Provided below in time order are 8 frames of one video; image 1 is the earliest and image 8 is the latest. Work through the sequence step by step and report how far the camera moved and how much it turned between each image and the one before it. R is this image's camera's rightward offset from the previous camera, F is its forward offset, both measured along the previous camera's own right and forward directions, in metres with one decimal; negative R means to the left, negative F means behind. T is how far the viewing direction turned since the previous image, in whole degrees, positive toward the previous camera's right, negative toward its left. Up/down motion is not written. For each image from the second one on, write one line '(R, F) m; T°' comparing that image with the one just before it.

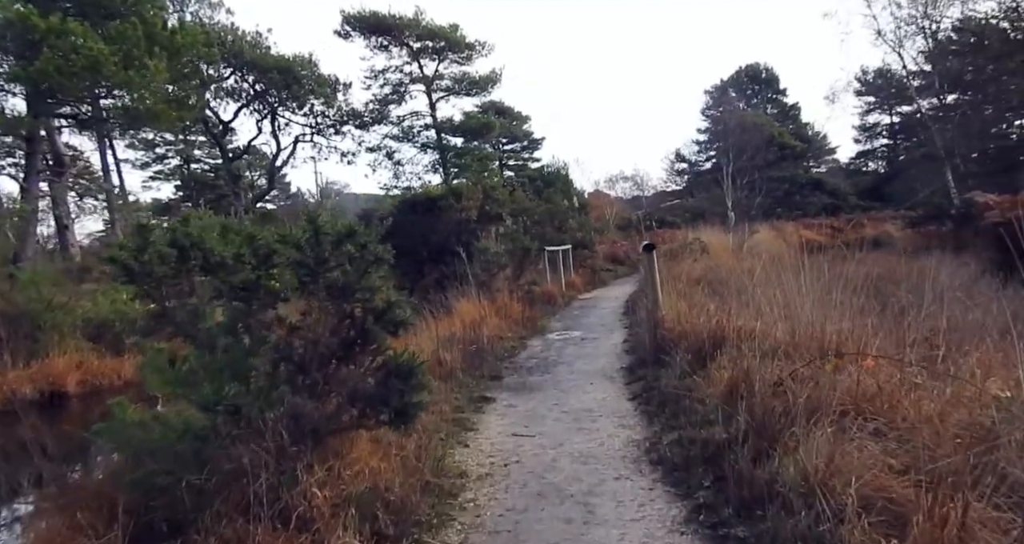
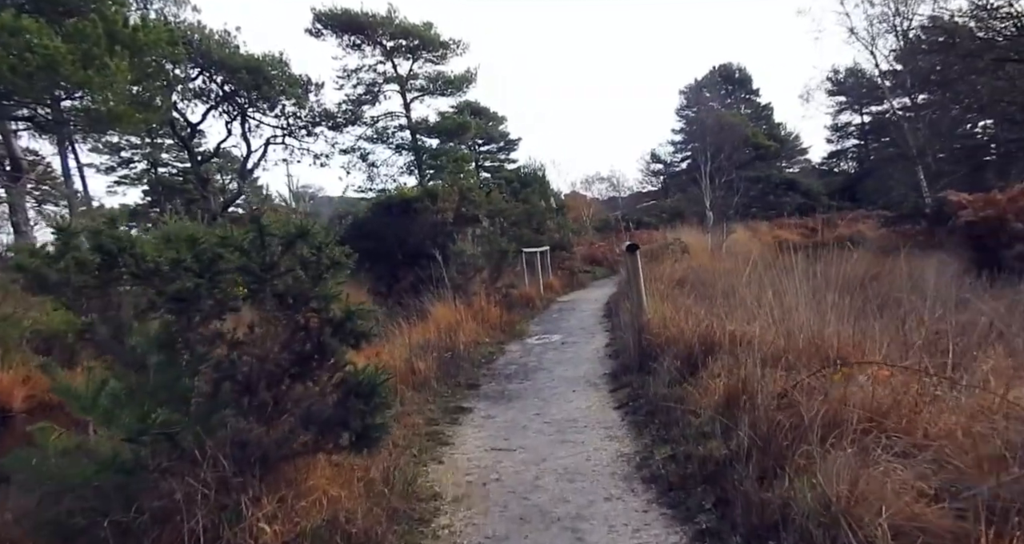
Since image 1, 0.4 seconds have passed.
(0.0, +0.3) m; +2°
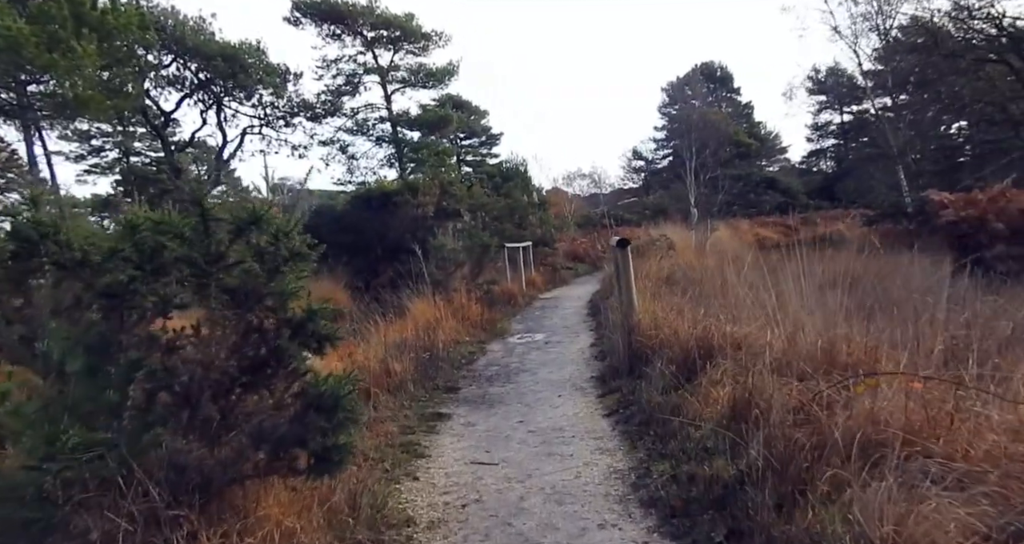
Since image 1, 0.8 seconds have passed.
(0.0, +0.3) m; +2°
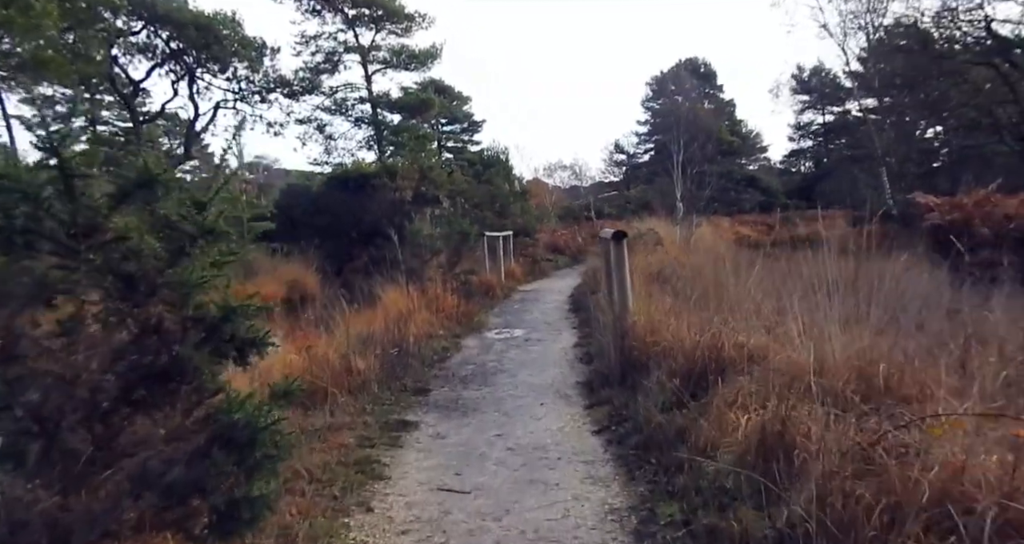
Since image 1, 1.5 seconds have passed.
(0.0, +0.6) m; +2°
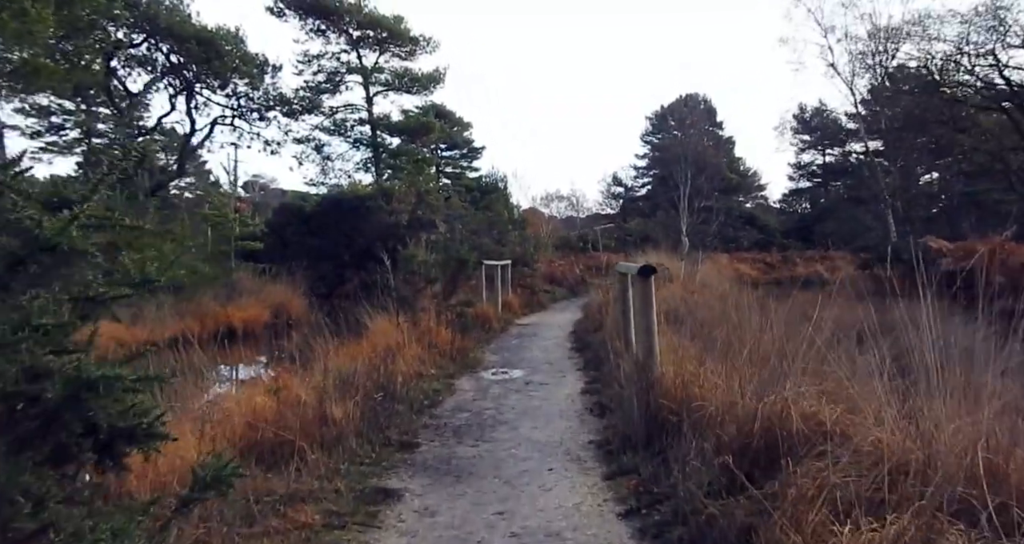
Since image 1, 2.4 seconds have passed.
(-0.1, +0.7) m; +1°
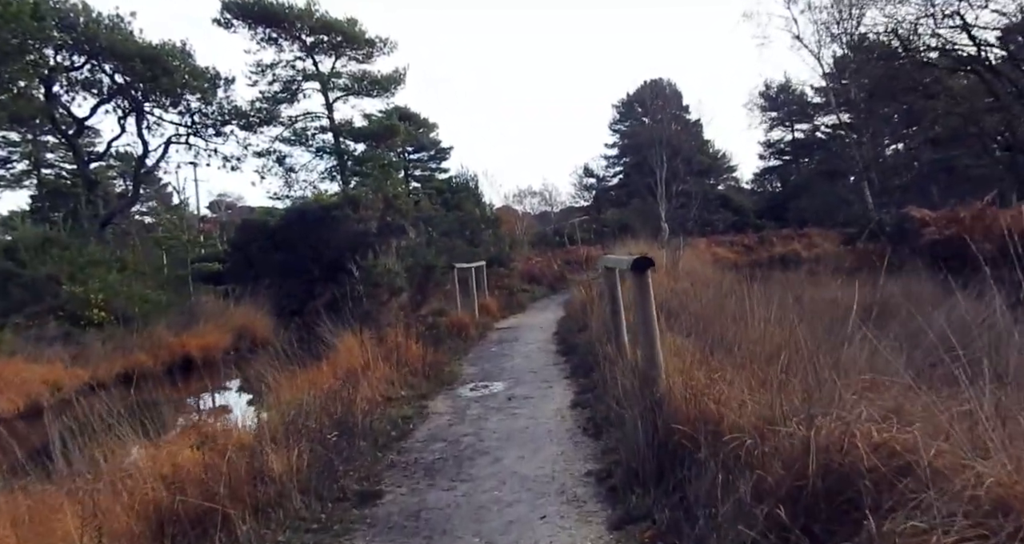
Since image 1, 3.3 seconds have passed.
(+0.1, +0.8) m; +2°
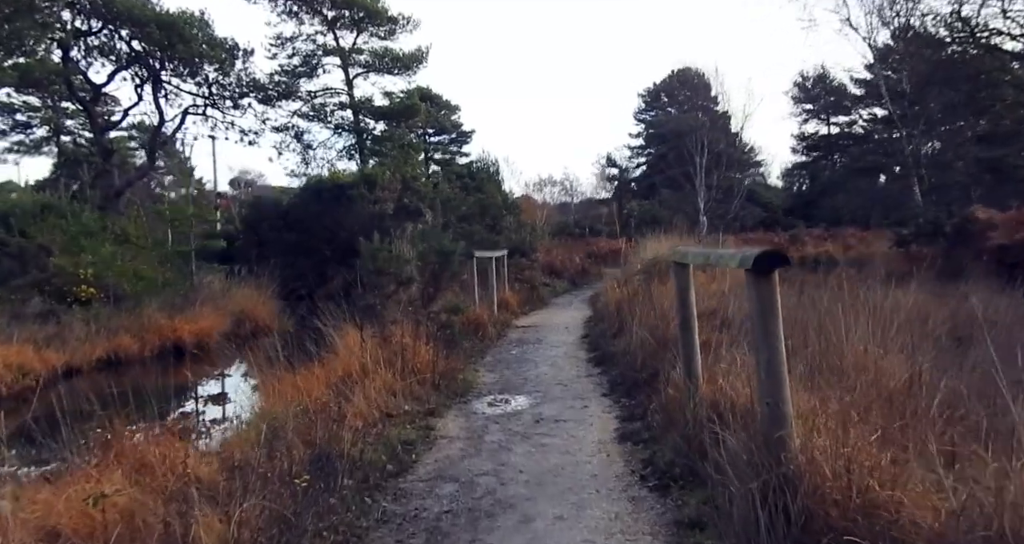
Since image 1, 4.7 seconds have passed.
(-0.1, +1.2) m; -1°
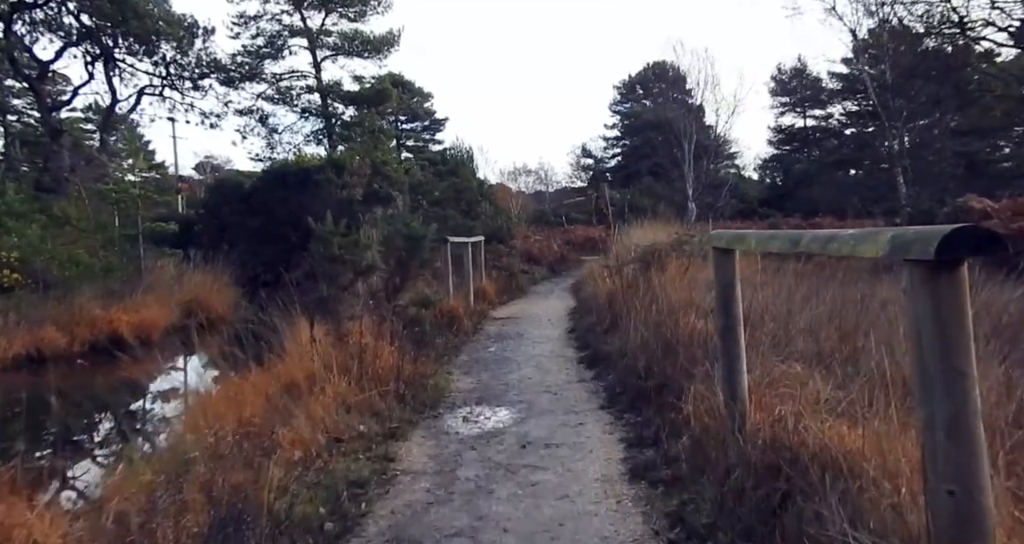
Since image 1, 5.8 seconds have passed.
(0.0, +1.0) m; +2°
